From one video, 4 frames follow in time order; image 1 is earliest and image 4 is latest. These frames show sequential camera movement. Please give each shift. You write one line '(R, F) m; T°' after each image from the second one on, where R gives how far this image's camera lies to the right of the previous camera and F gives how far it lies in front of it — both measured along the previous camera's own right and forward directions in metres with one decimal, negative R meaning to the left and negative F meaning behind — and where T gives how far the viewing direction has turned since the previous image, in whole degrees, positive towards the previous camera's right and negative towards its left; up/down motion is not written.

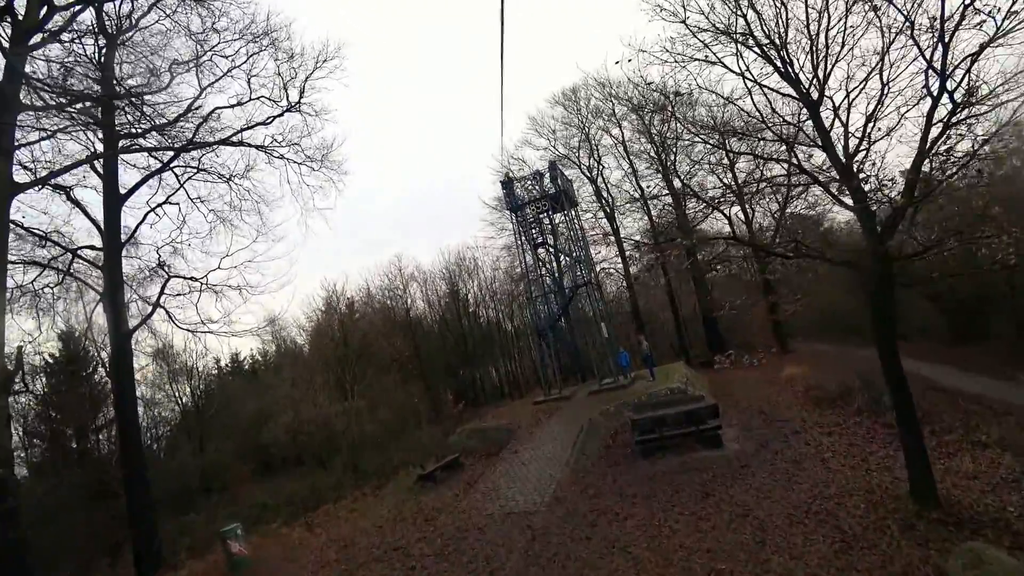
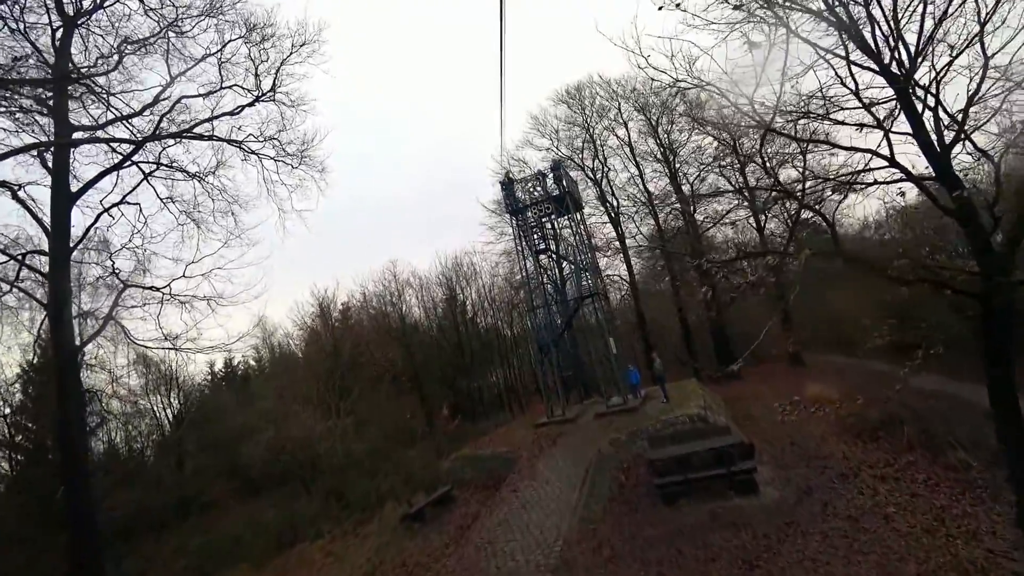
(0.0, +1.7) m; 0°
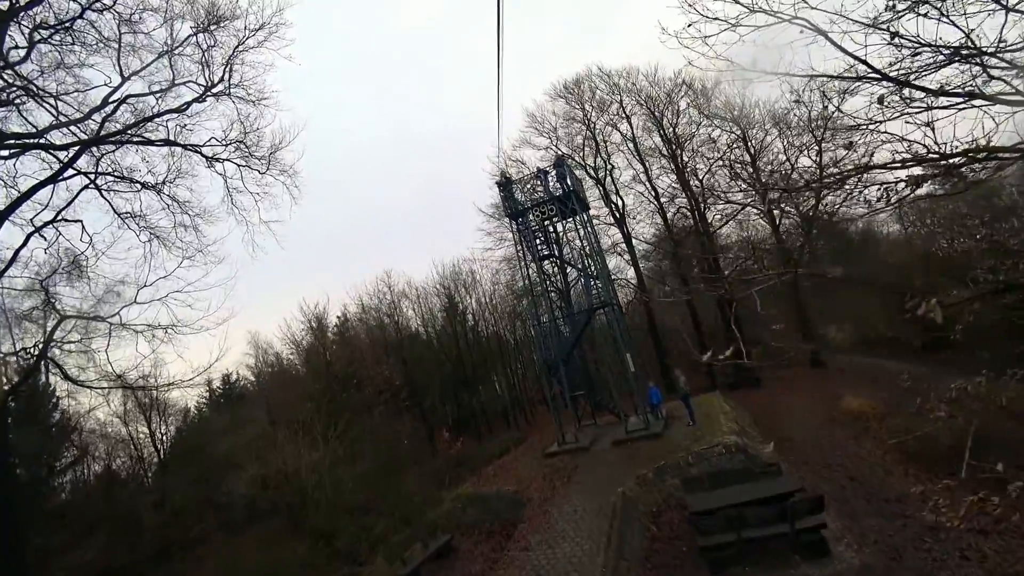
(0.0, +1.9) m; 0°
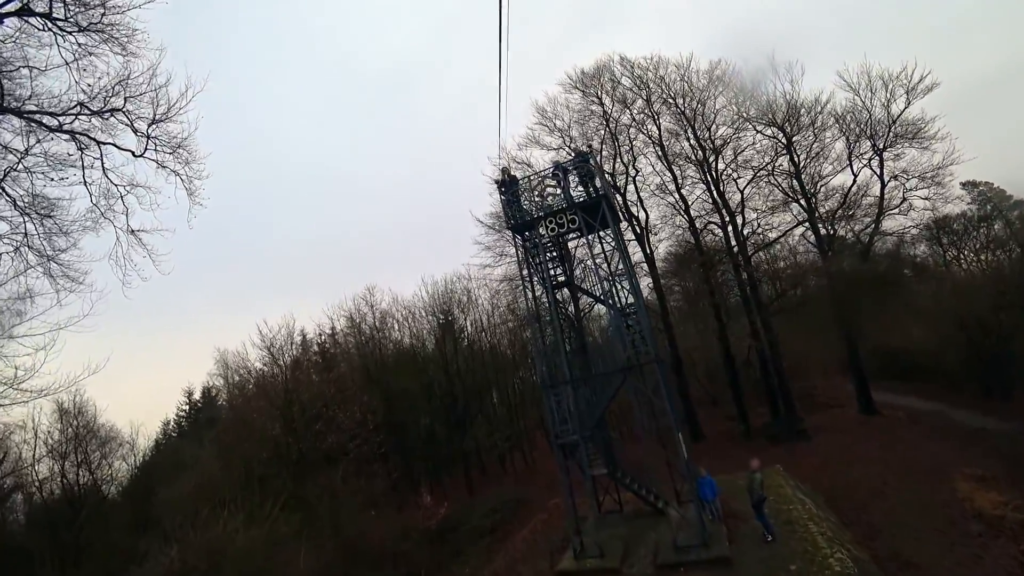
(0.0, +4.5) m; 0°
